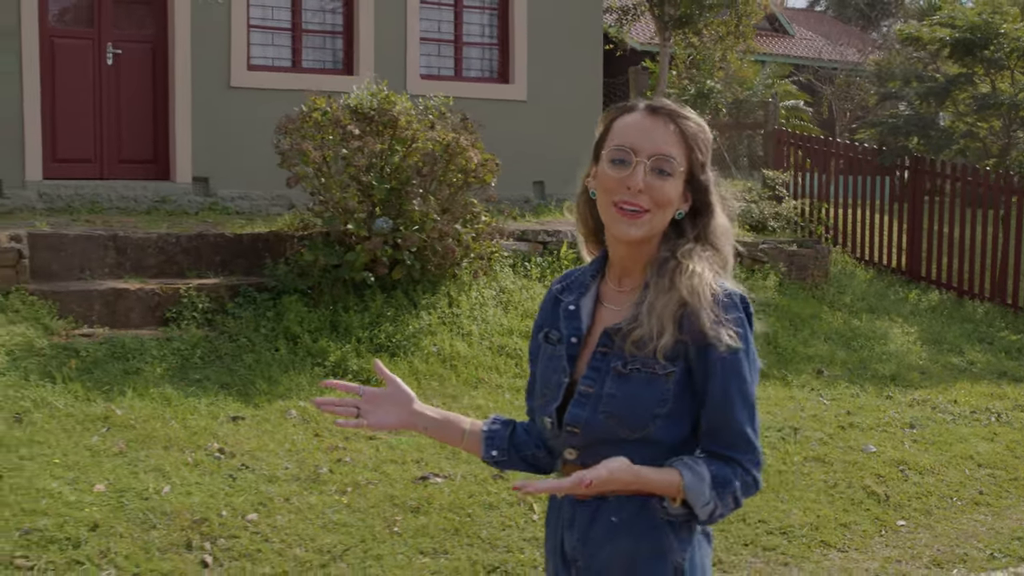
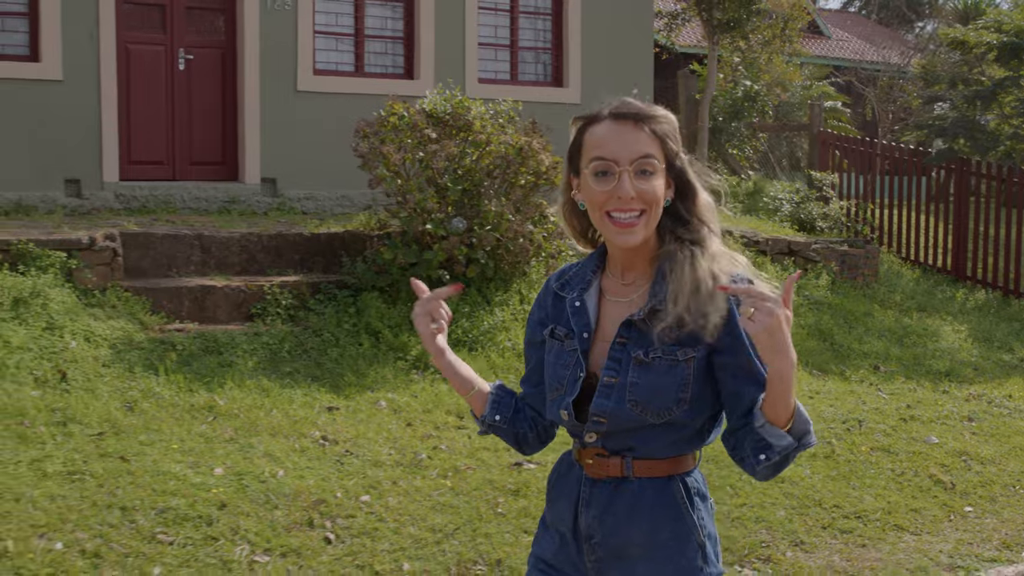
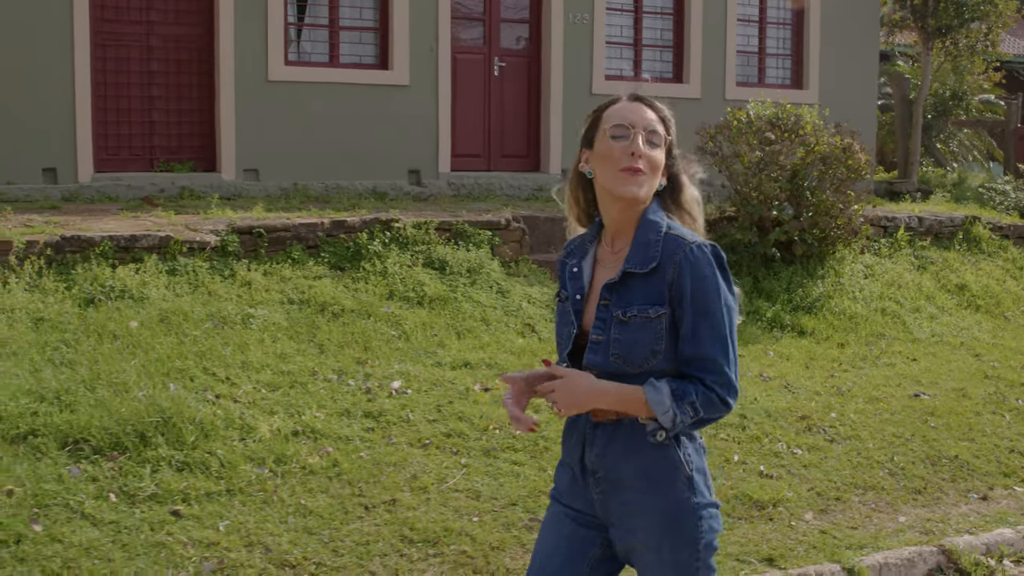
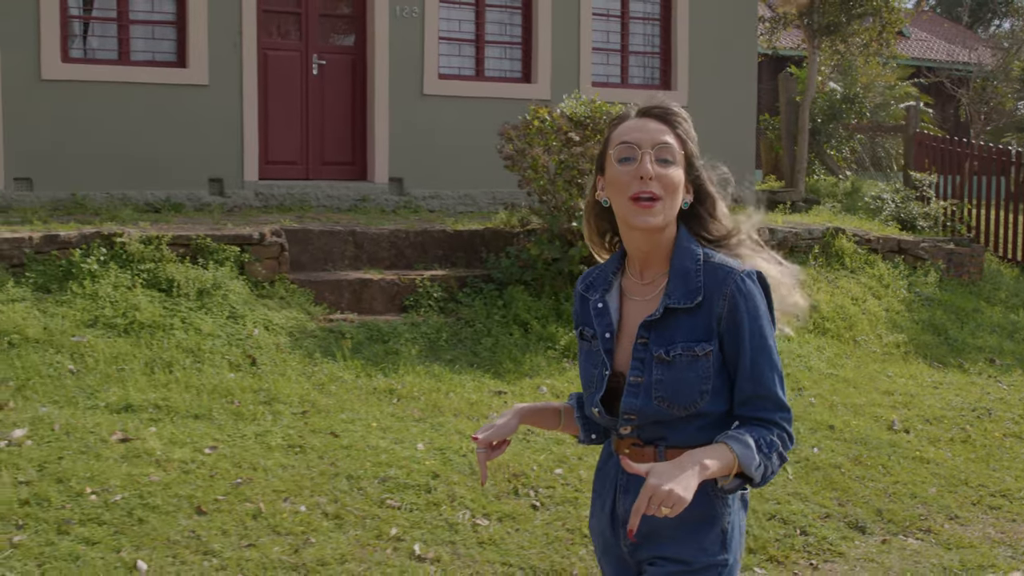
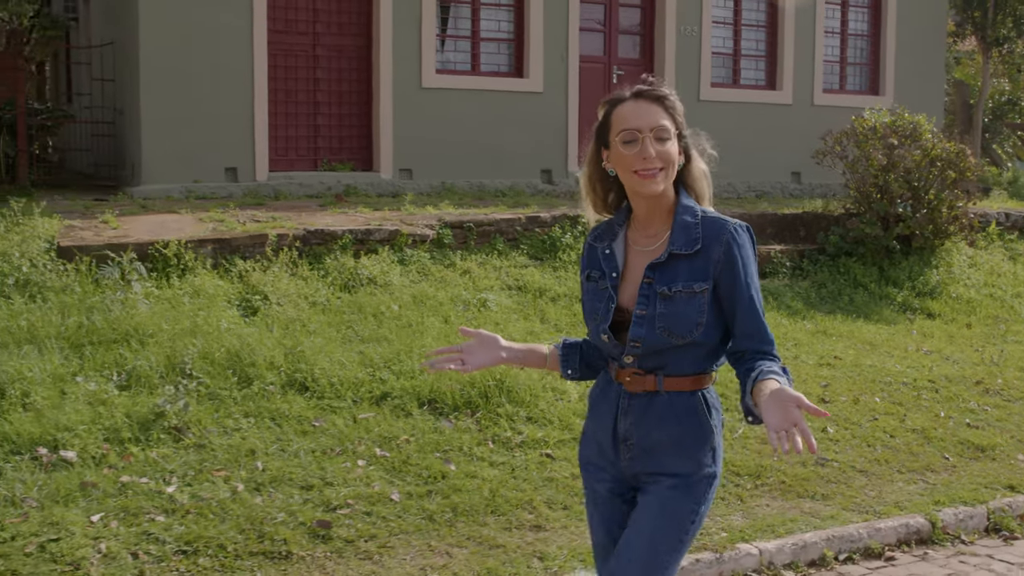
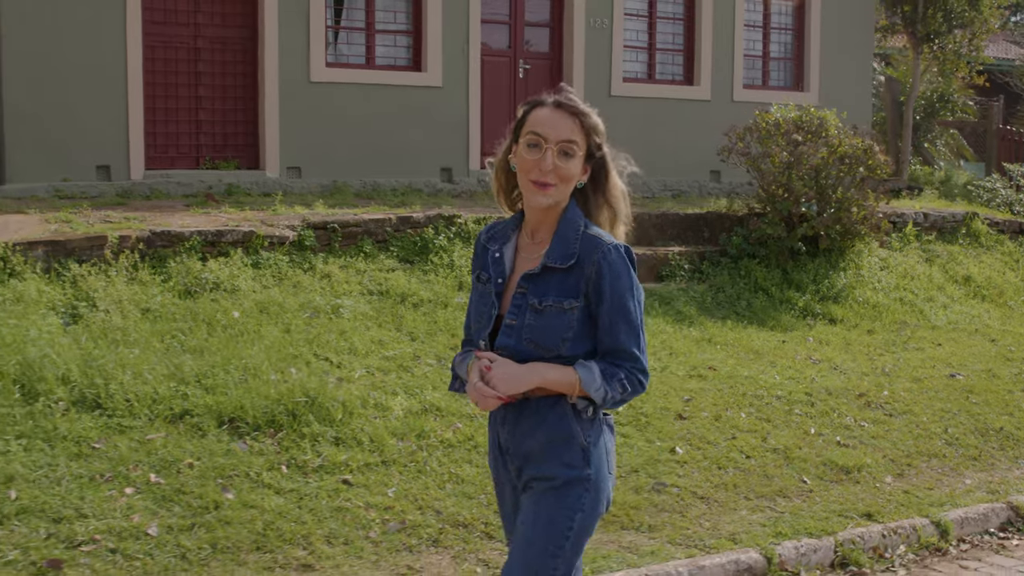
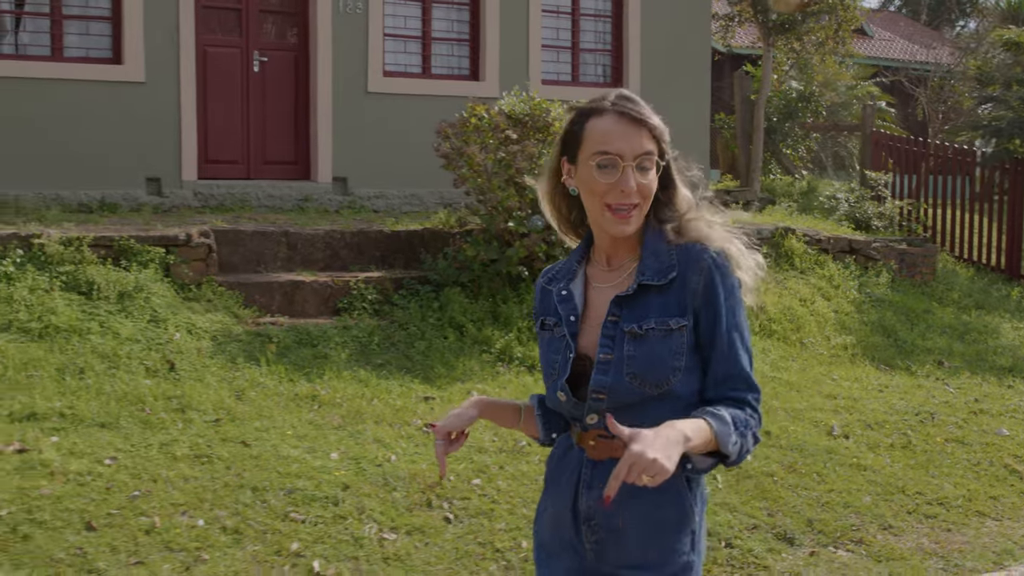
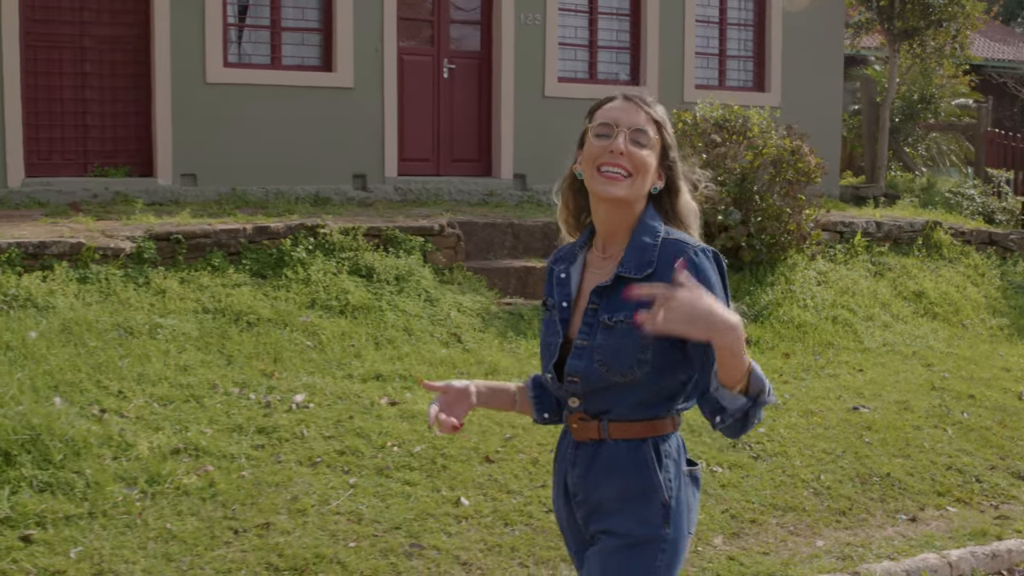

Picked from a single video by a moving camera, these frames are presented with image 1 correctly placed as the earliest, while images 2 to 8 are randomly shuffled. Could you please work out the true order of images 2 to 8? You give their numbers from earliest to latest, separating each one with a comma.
2, 7, 4, 8, 3, 6, 5
